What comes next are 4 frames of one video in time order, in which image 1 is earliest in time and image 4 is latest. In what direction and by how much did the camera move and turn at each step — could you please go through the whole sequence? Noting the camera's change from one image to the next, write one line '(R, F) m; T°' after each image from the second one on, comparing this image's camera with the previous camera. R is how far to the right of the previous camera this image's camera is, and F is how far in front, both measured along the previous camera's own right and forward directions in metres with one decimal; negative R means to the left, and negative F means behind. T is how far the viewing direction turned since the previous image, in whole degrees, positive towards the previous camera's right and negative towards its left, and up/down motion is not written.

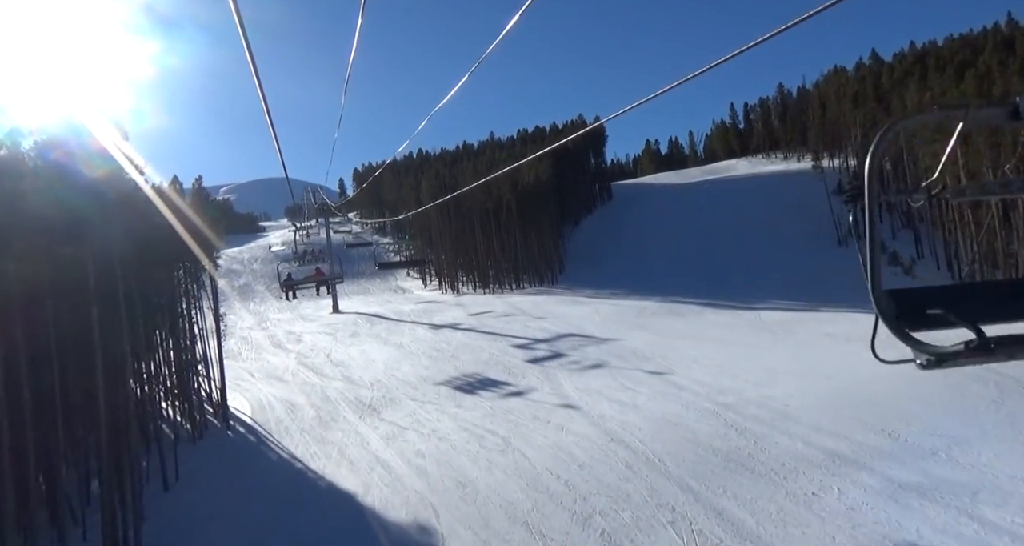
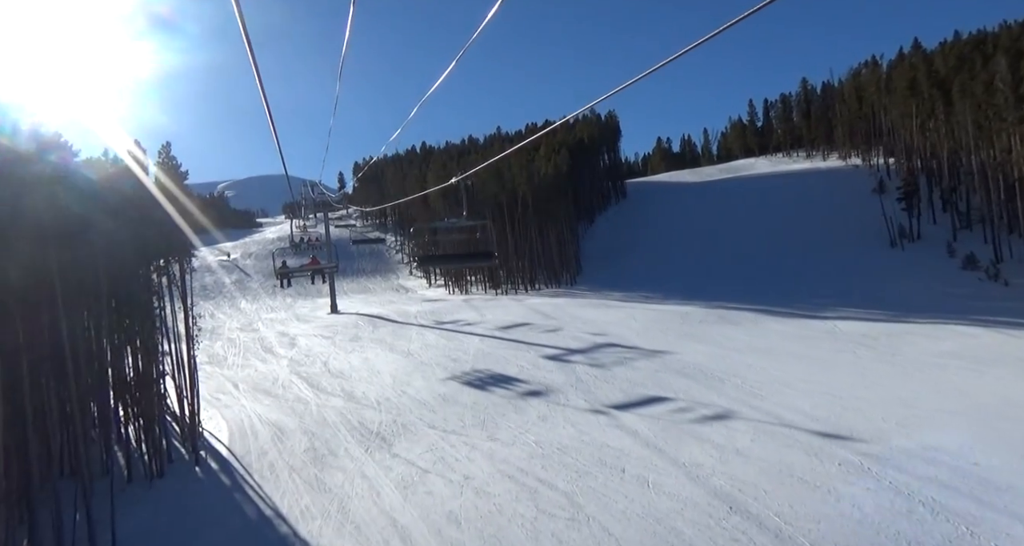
(-0.8, +2.4) m; 0°
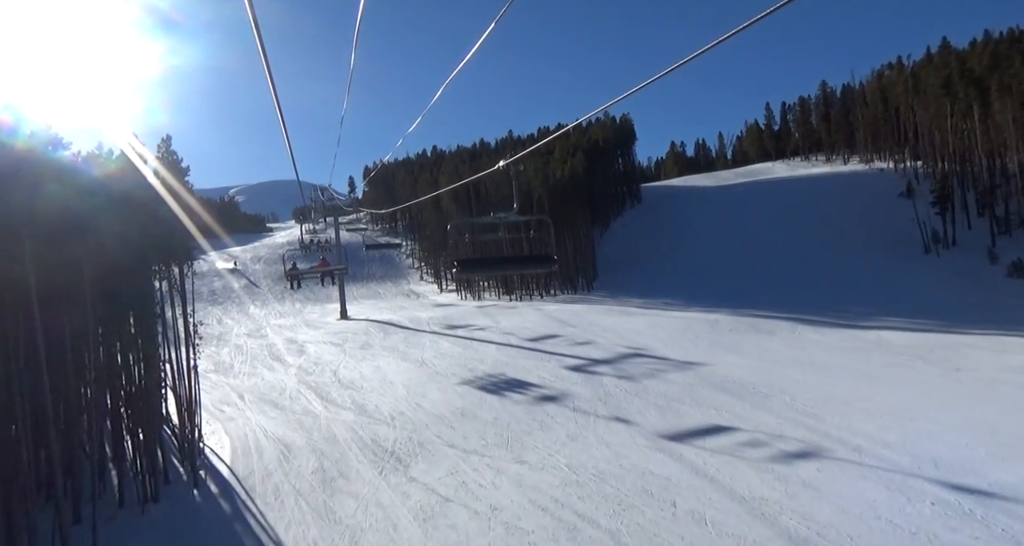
(-0.3, +0.8) m; -1°
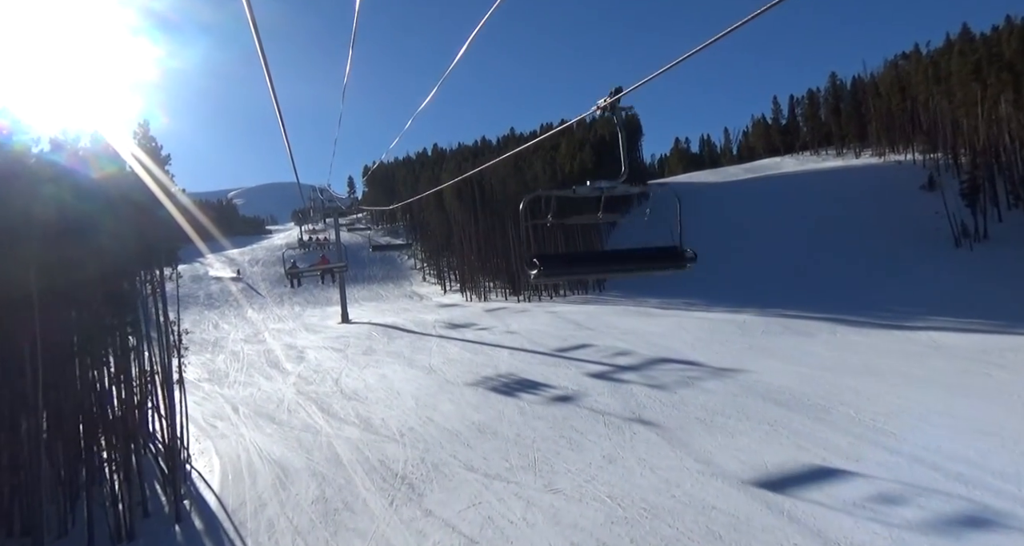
(-0.4, +1.0) m; 0°
